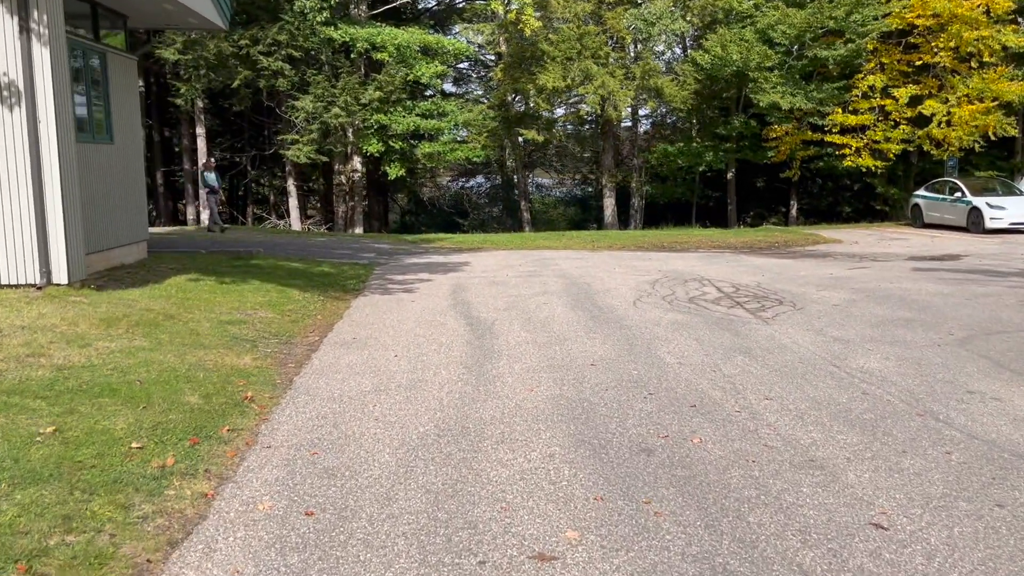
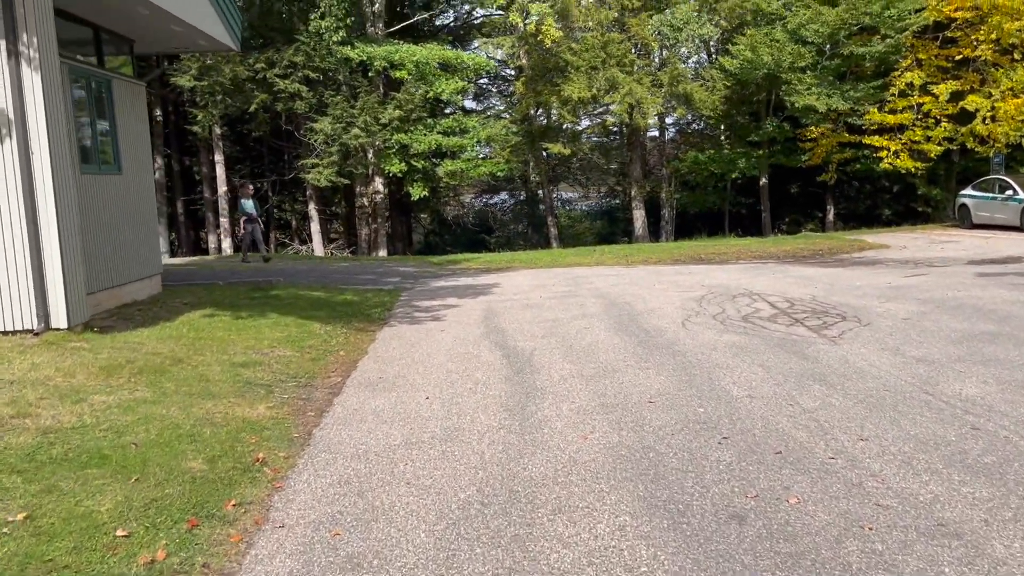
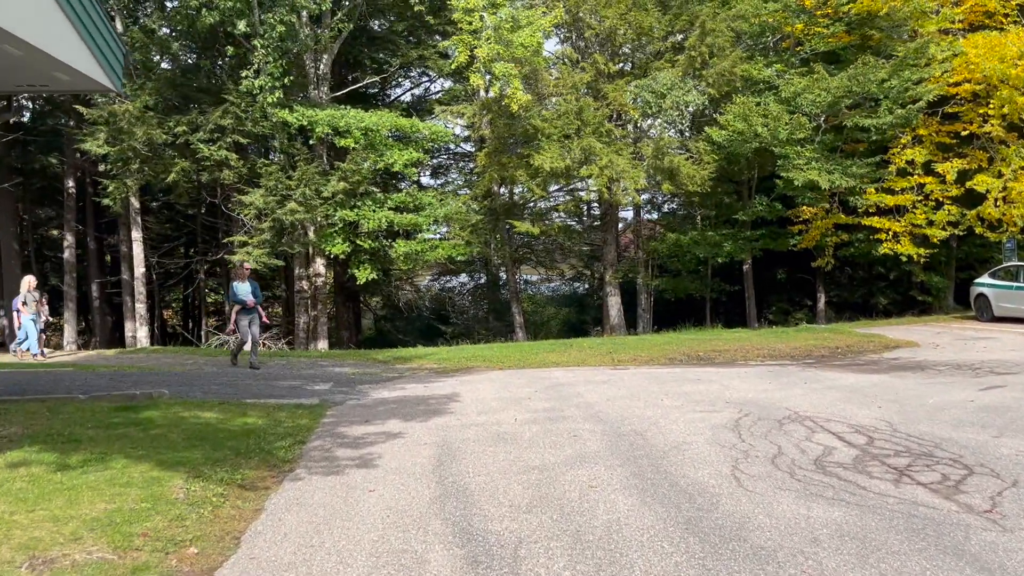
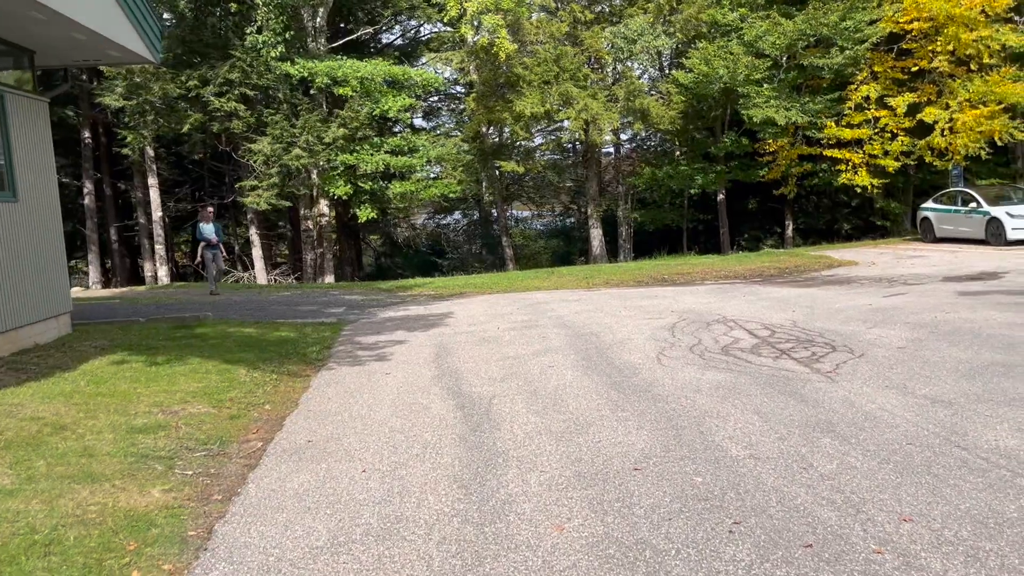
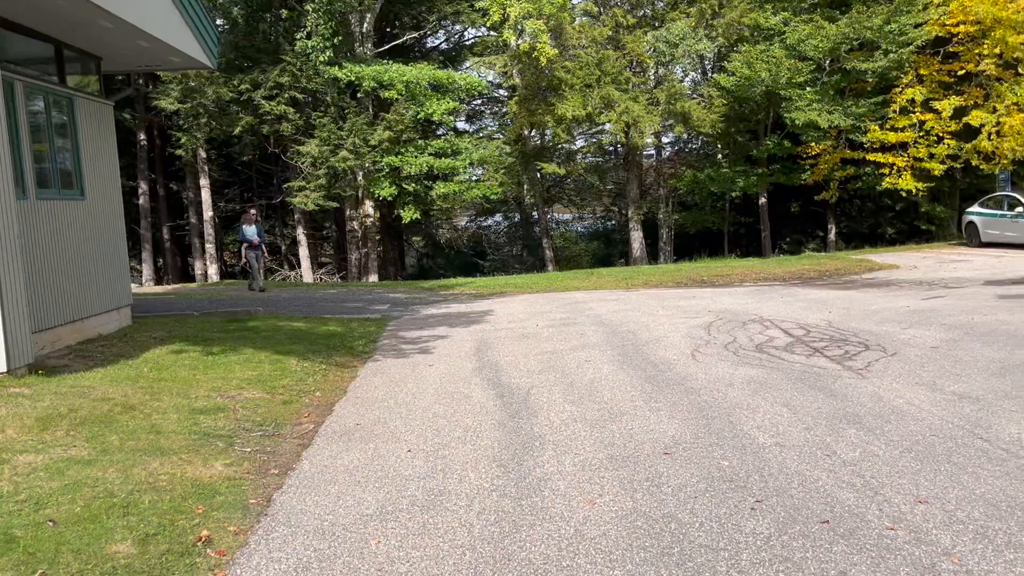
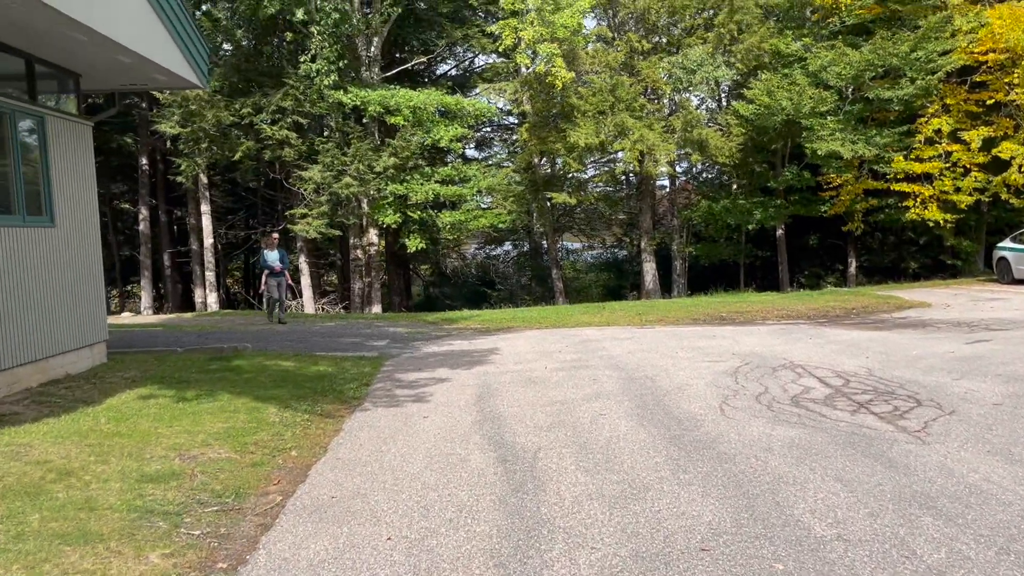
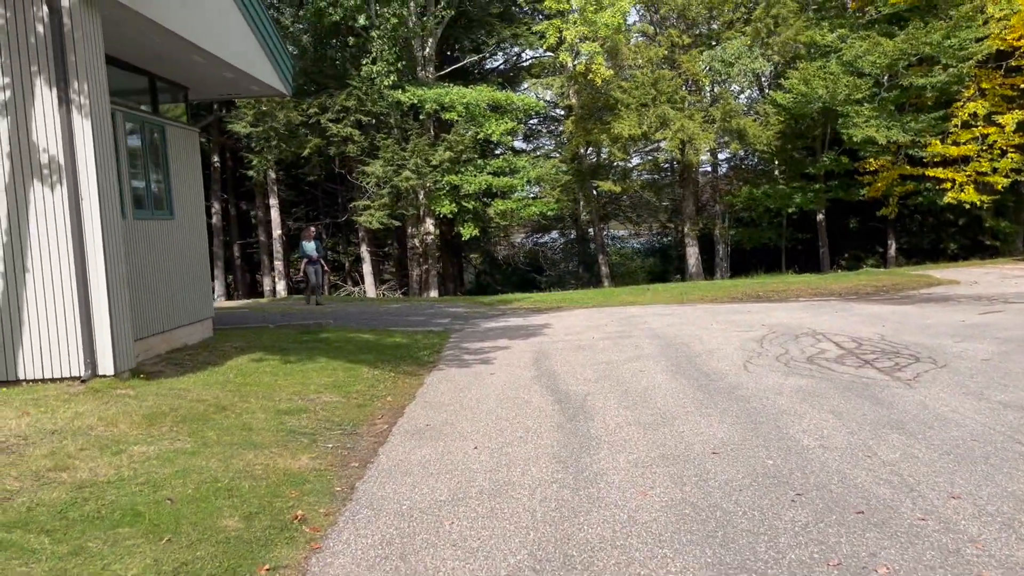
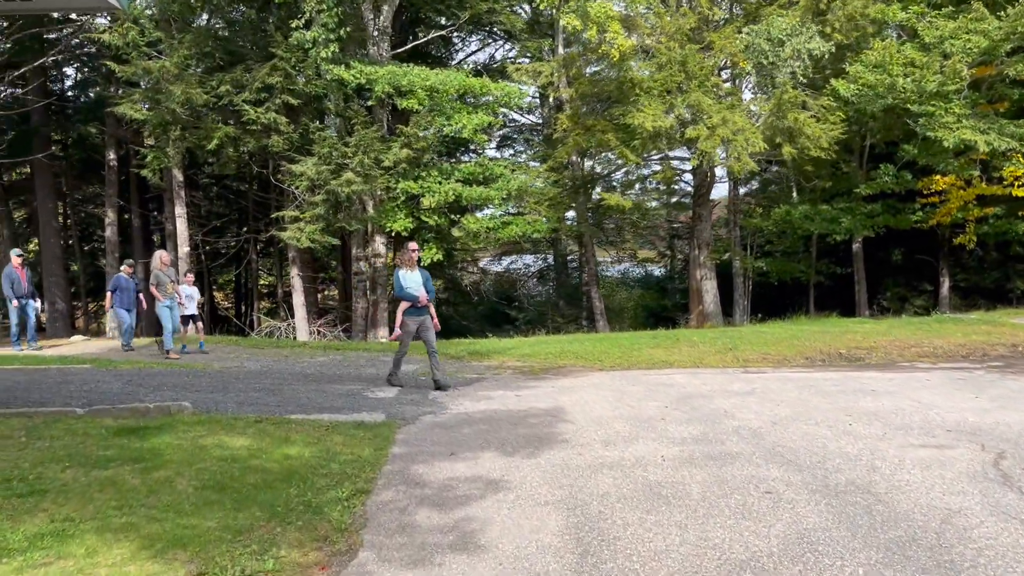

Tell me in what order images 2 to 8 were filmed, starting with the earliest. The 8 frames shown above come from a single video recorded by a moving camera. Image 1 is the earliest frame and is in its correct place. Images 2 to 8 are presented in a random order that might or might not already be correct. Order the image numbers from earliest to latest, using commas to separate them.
2, 7, 5, 4, 6, 3, 8
